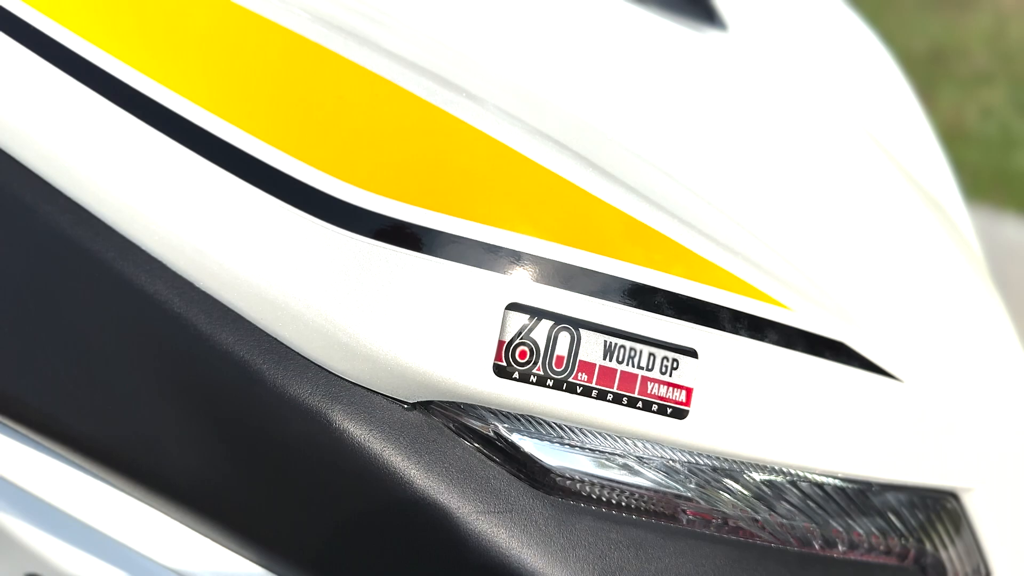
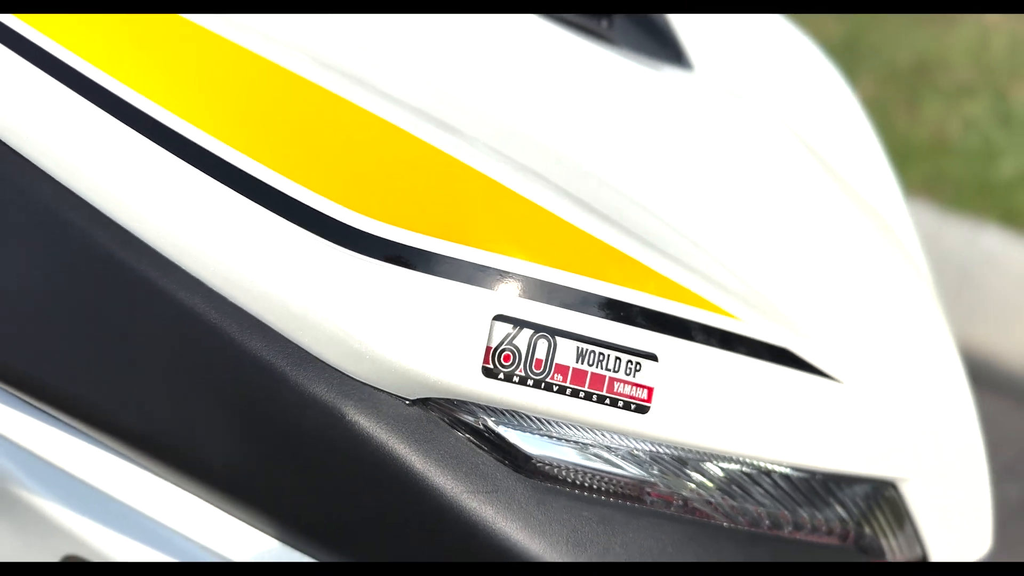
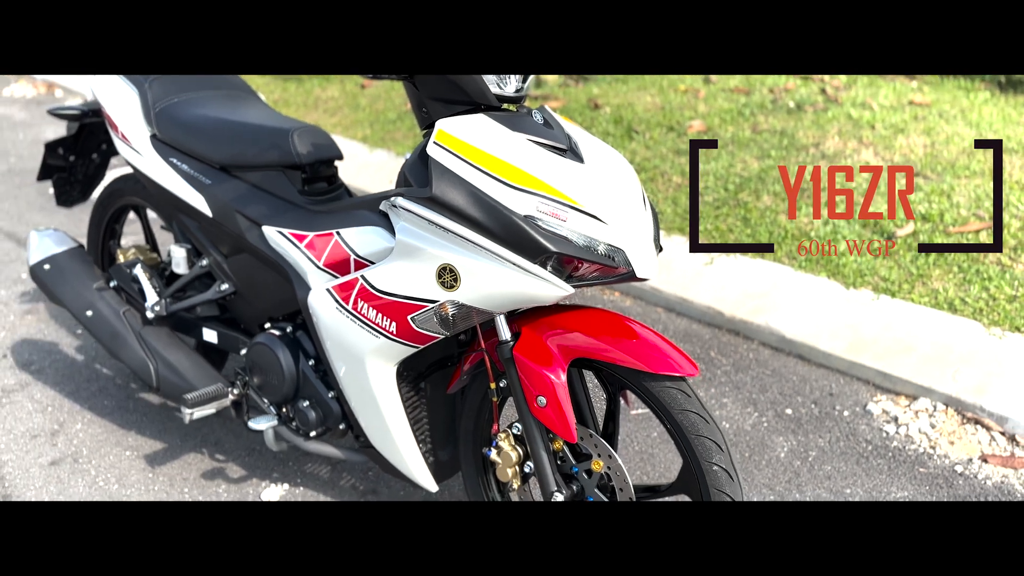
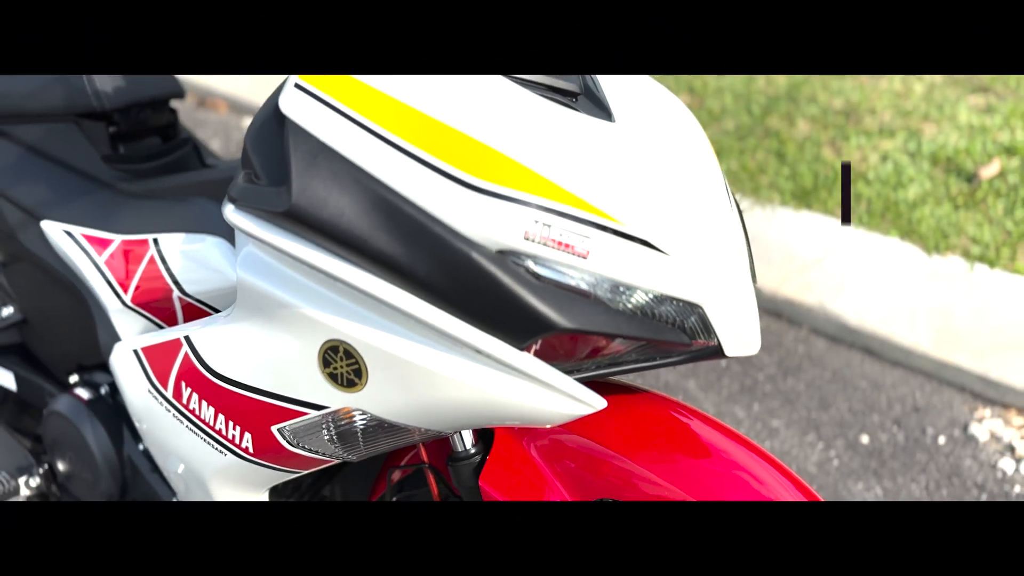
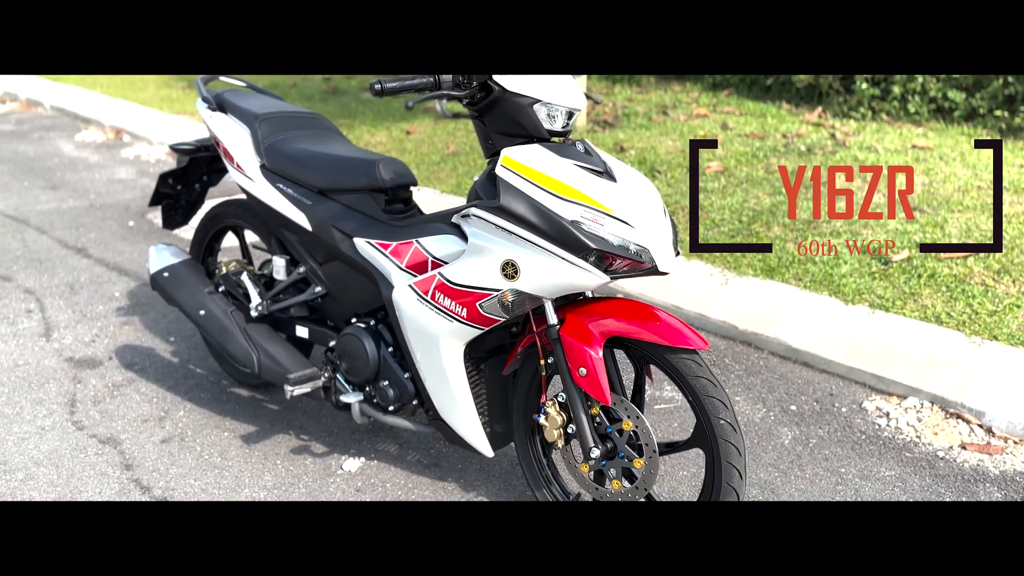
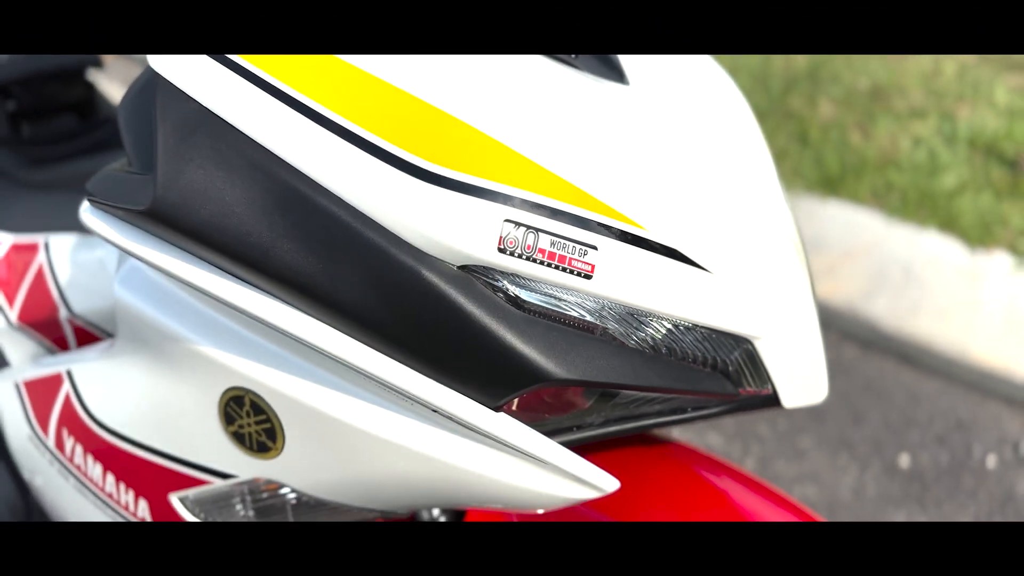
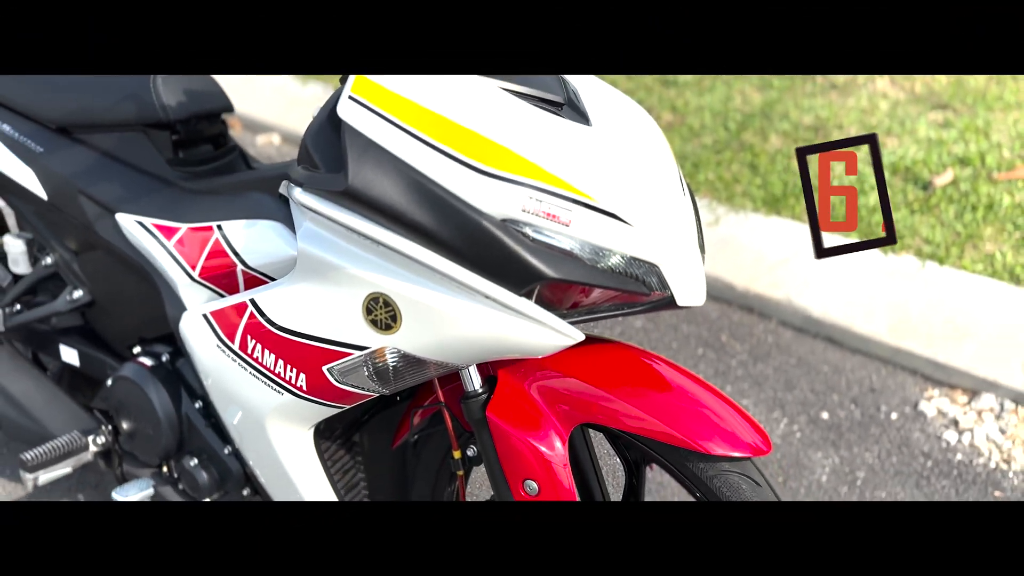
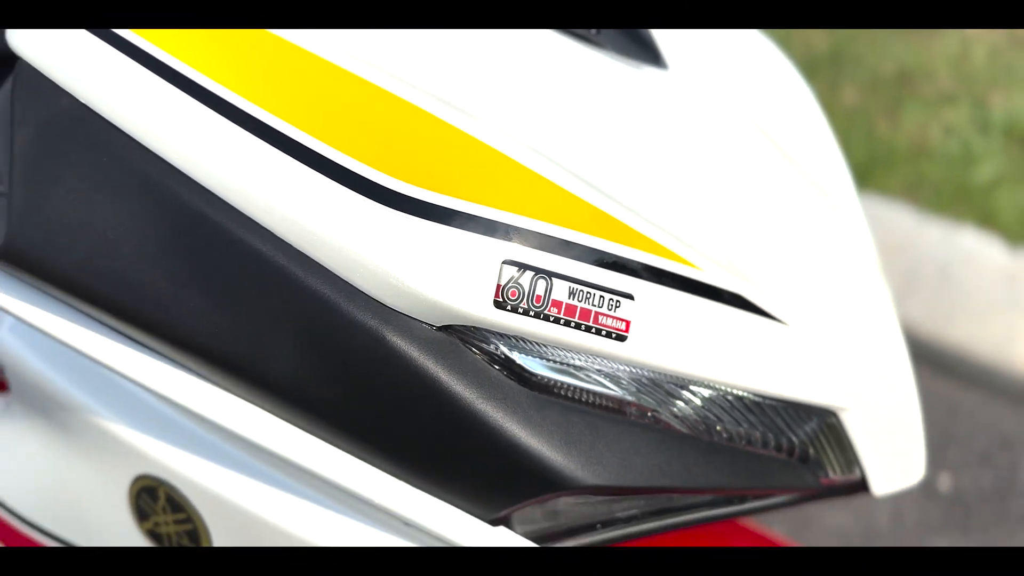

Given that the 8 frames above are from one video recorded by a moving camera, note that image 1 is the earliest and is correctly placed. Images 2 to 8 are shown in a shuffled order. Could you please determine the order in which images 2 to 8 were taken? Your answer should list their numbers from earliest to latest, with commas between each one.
2, 8, 6, 4, 7, 3, 5
